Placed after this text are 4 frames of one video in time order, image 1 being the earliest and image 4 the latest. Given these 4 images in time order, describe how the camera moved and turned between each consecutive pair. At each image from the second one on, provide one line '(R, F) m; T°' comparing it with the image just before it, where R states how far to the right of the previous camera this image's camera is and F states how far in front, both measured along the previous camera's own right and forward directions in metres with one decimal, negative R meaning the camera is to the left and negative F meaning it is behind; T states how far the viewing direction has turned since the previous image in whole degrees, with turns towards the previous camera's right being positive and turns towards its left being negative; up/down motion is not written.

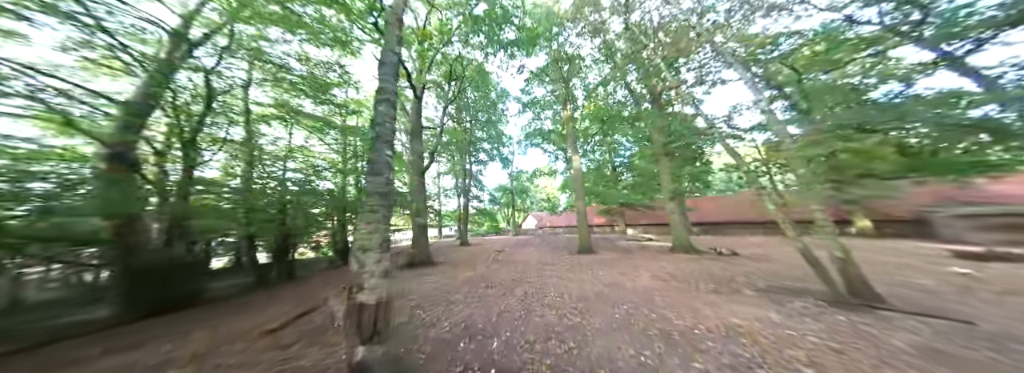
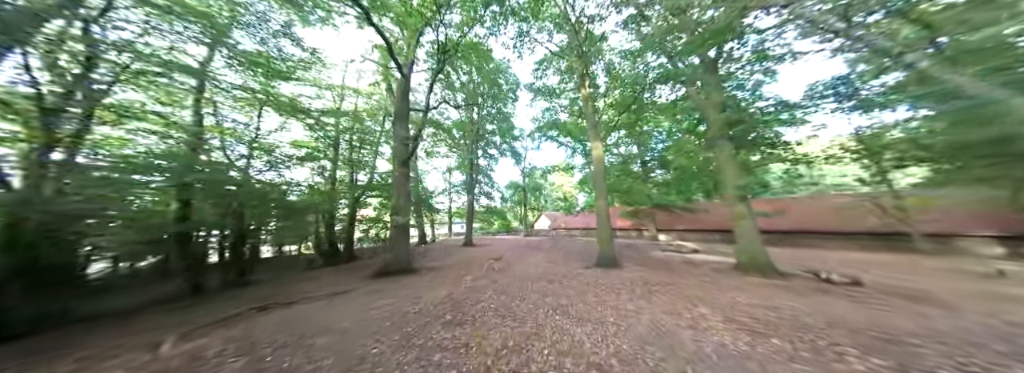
(+0.8, +2.3) m; -5°
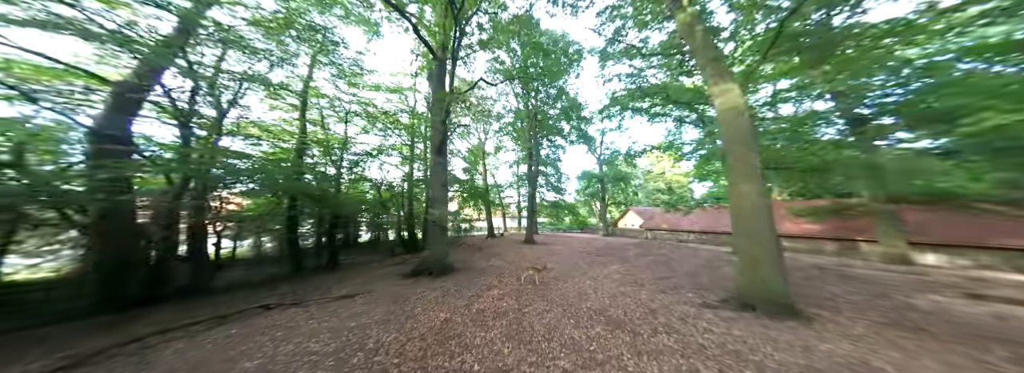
(+1.1, +2.7) m; -24°
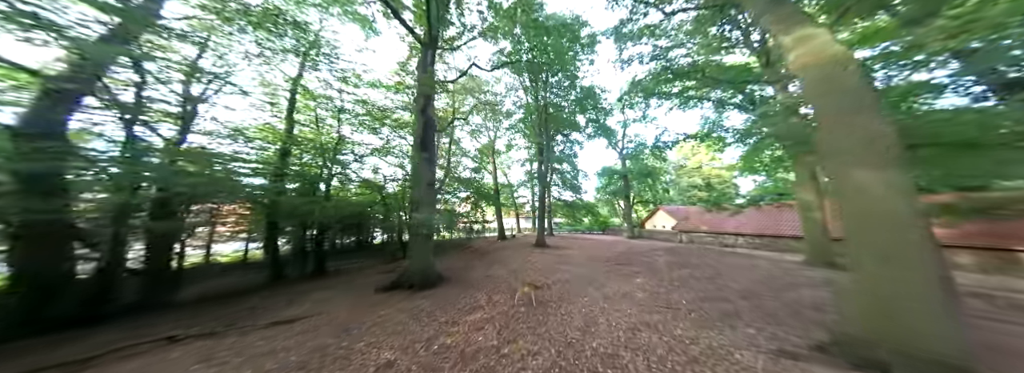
(+0.8, +1.3) m; -6°
